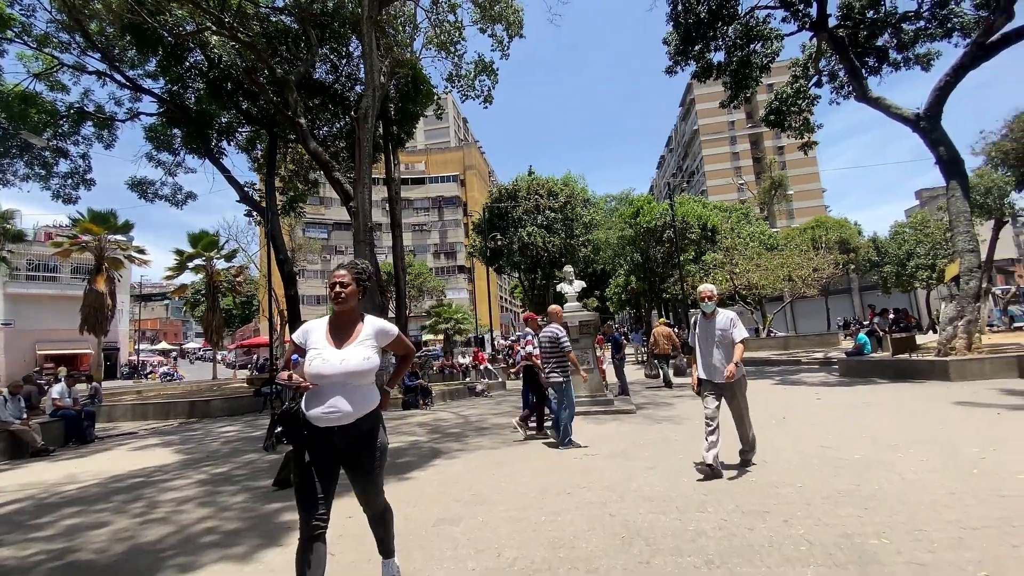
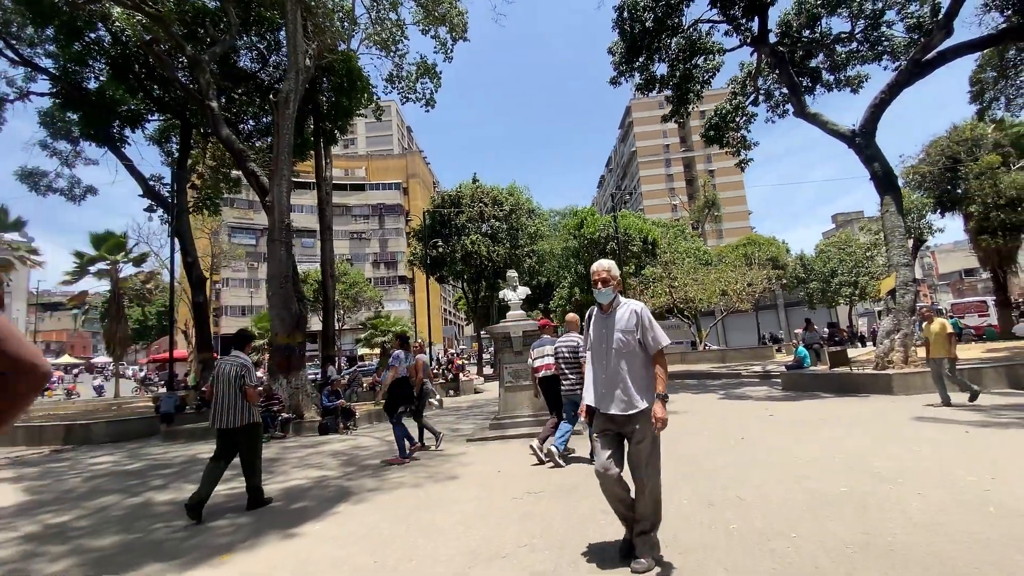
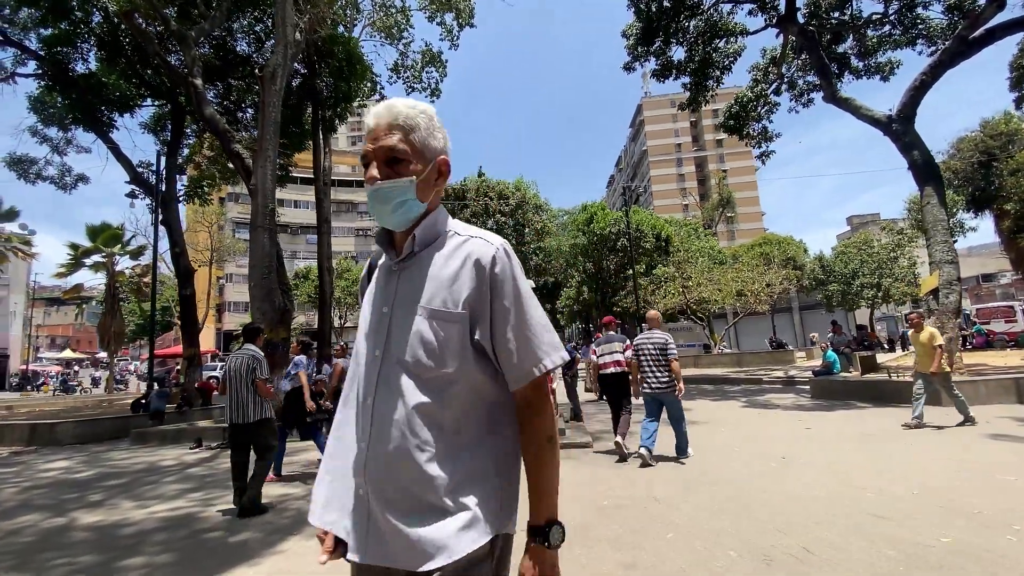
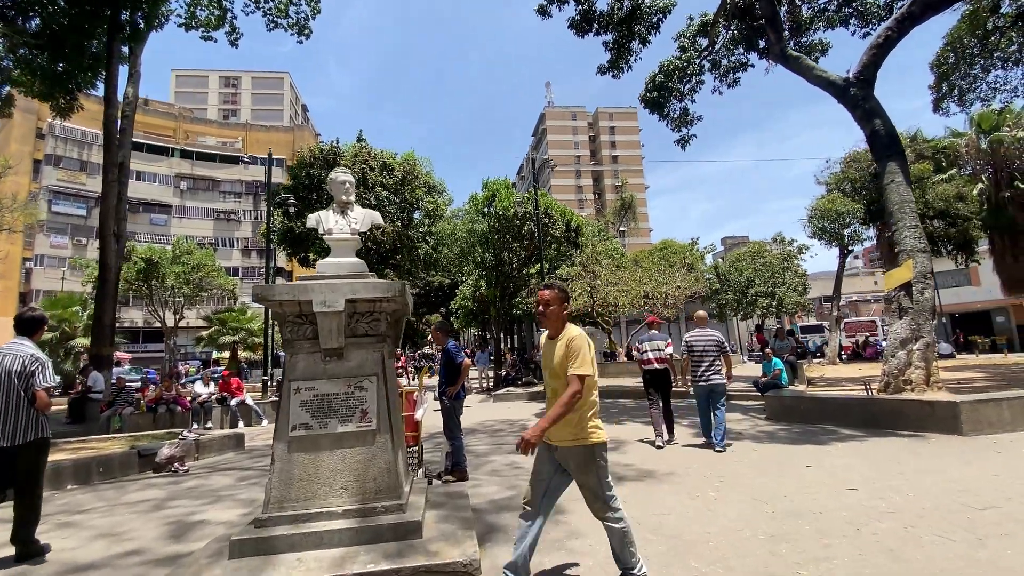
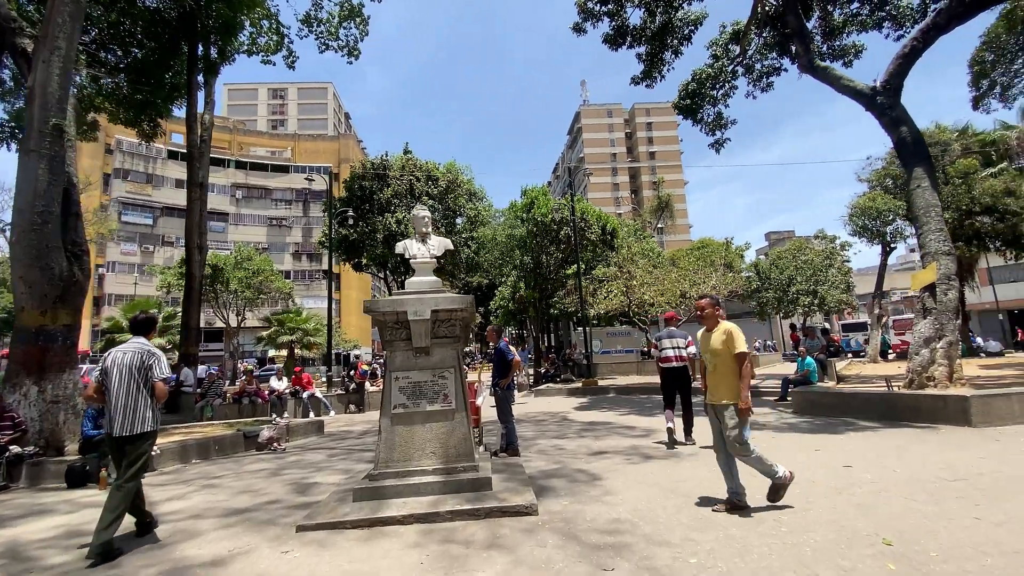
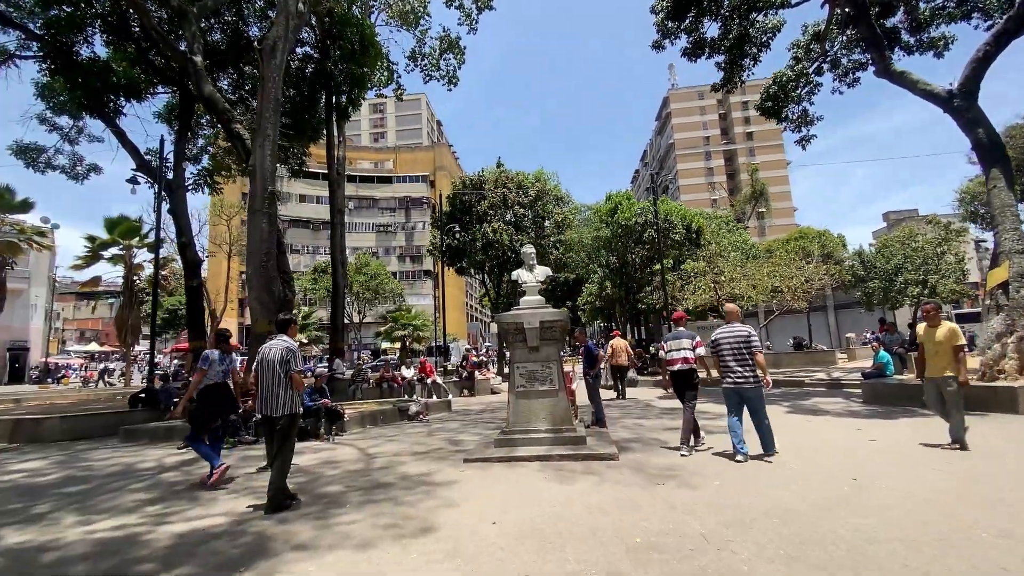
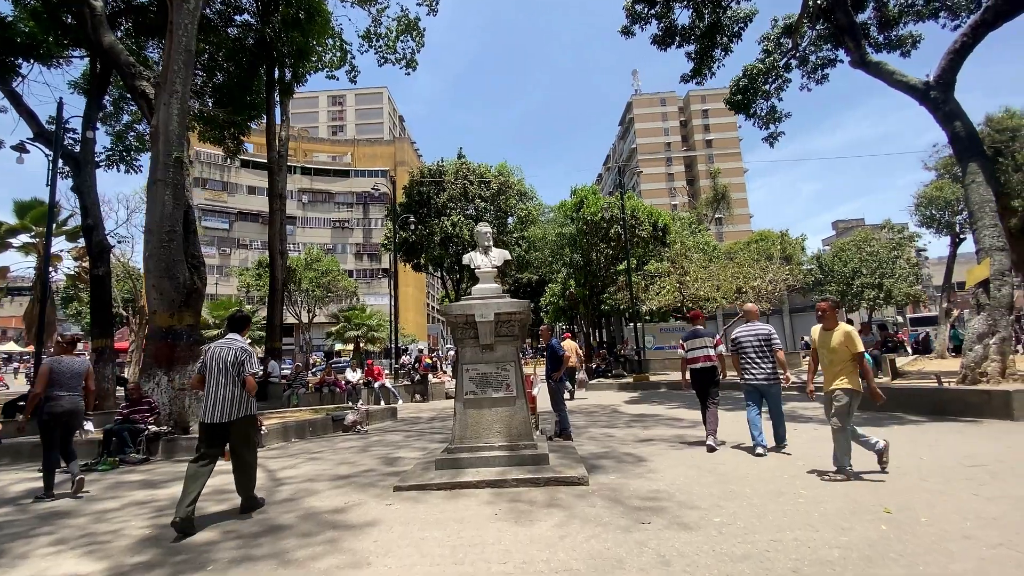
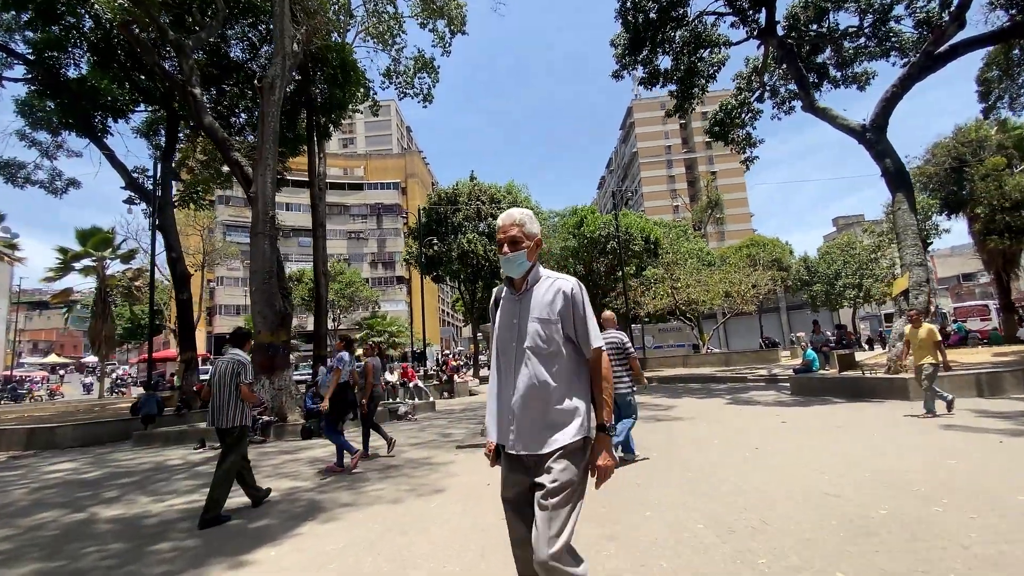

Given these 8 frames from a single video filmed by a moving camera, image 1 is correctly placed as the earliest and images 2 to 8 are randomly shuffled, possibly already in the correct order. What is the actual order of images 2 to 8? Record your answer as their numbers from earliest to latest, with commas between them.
2, 8, 3, 6, 7, 5, 4
